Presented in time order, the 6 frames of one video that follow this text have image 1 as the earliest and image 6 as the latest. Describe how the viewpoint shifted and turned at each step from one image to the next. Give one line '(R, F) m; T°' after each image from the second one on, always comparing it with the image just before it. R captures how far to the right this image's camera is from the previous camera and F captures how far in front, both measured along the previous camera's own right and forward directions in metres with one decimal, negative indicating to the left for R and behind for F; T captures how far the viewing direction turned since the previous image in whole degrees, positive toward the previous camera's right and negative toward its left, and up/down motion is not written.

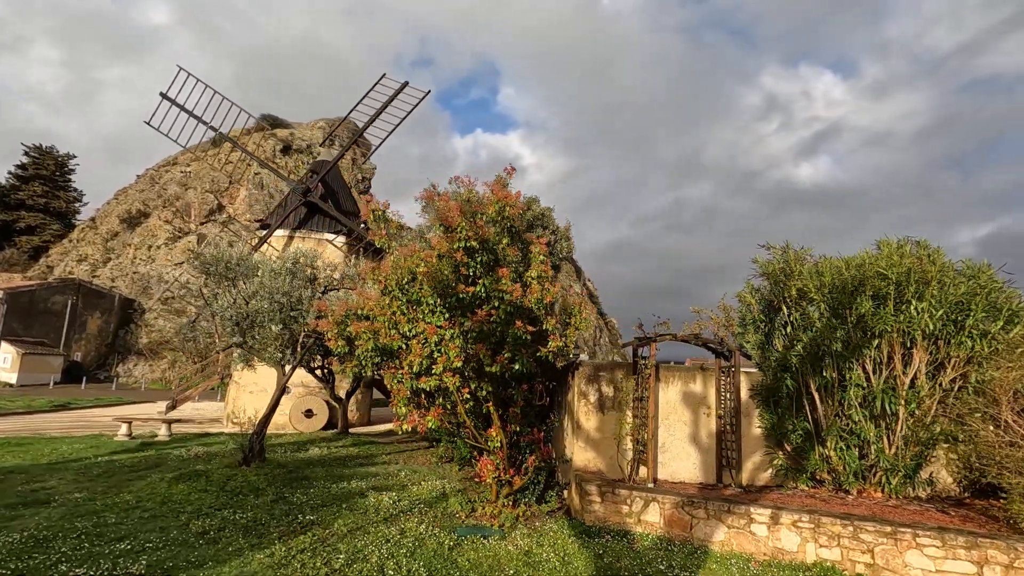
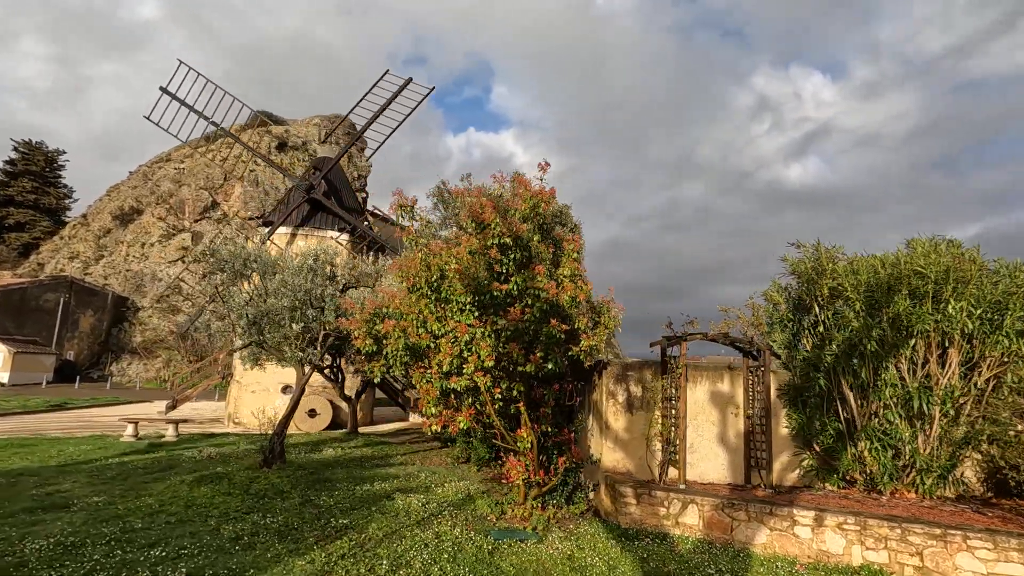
(-0.6, +0.2) m; +1°
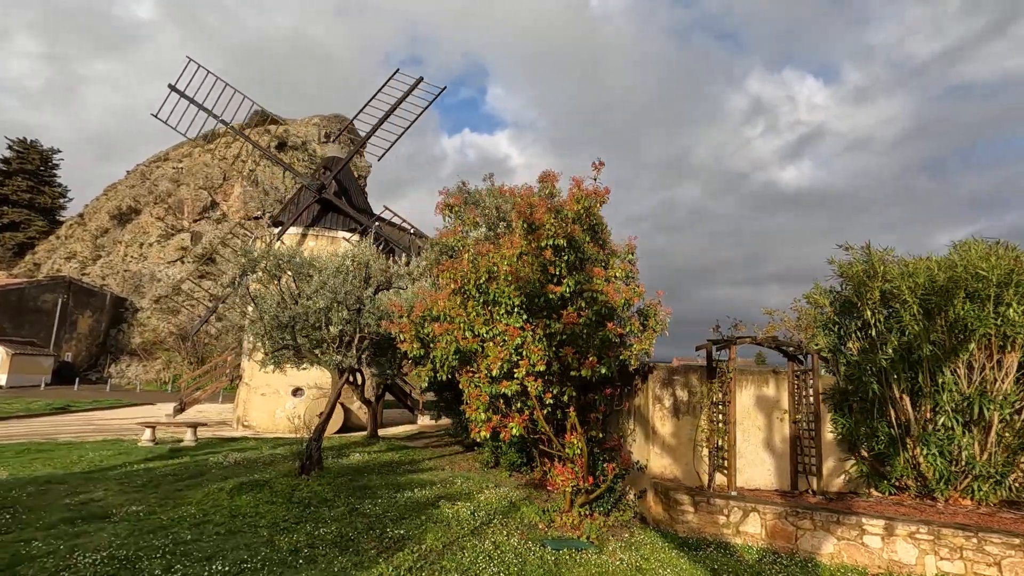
(-0.9, +0.2) m; +1°
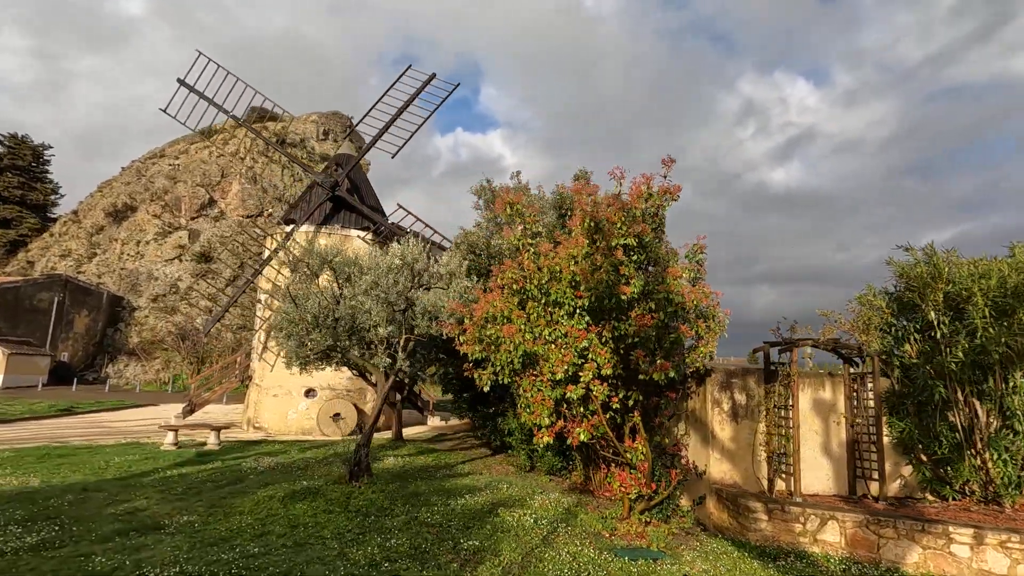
(-1.1, +0.3) m; +1°
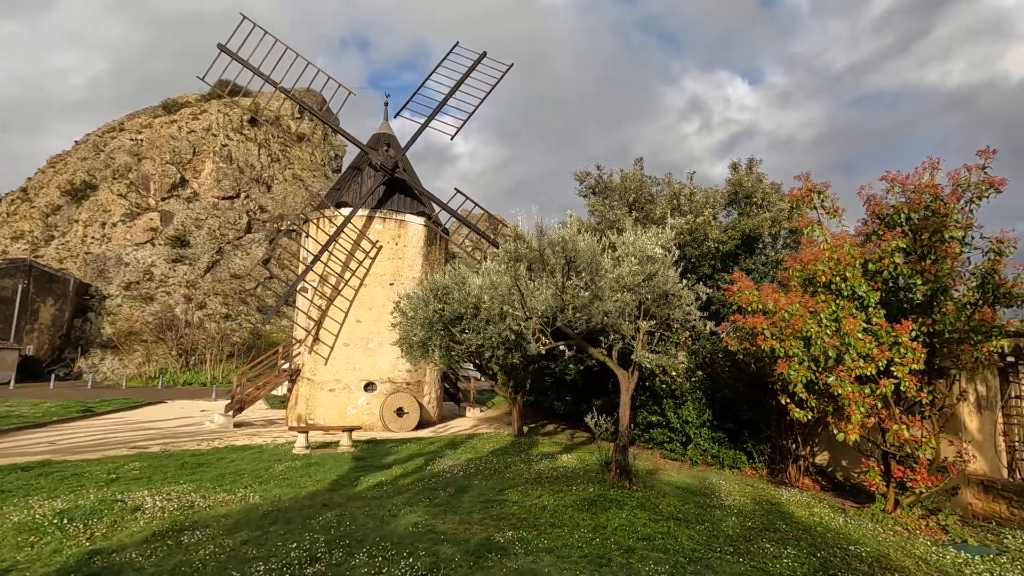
(-5.2, +0.8) m; +6°
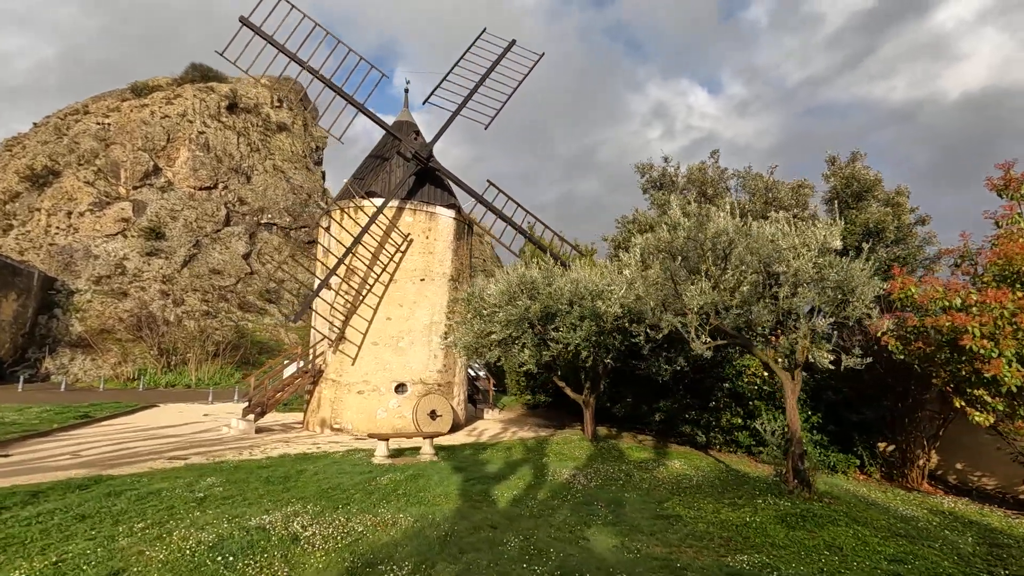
(-3.0, +1.0) m; +4°
